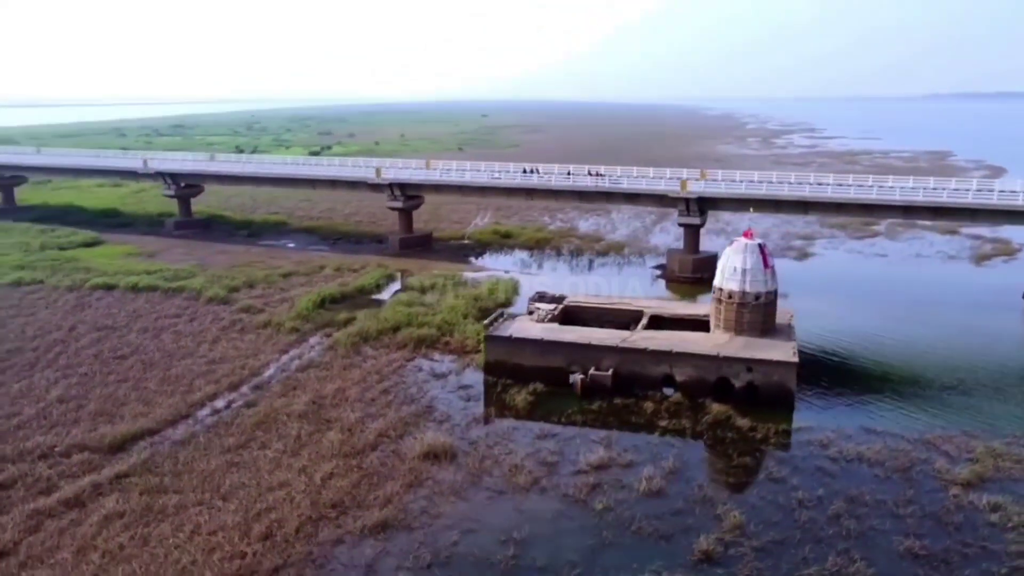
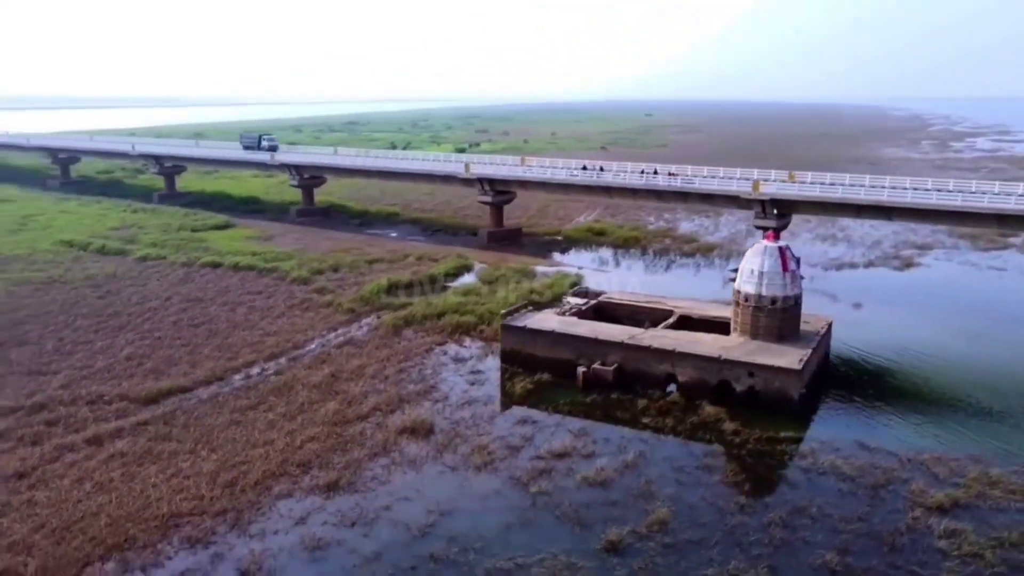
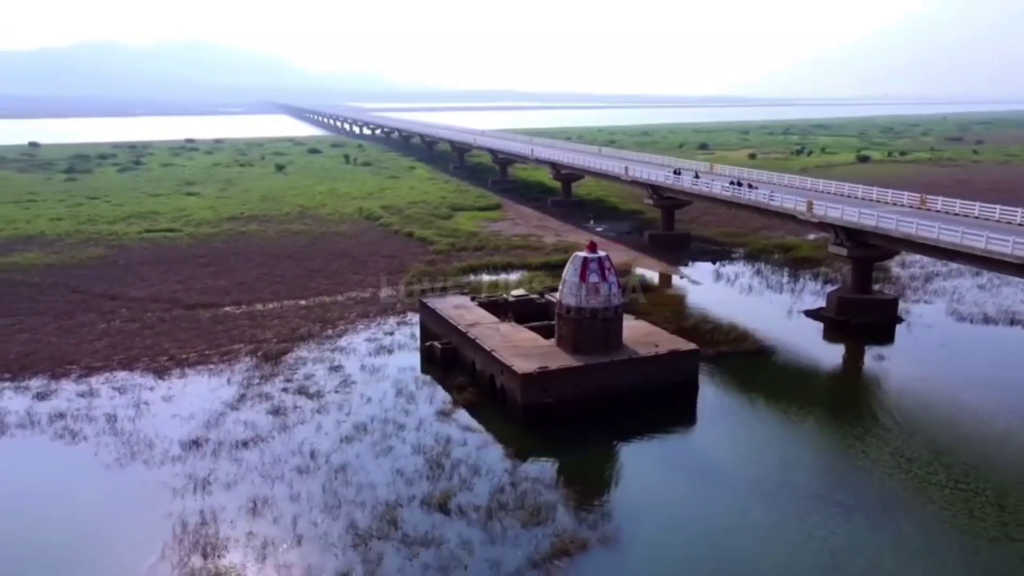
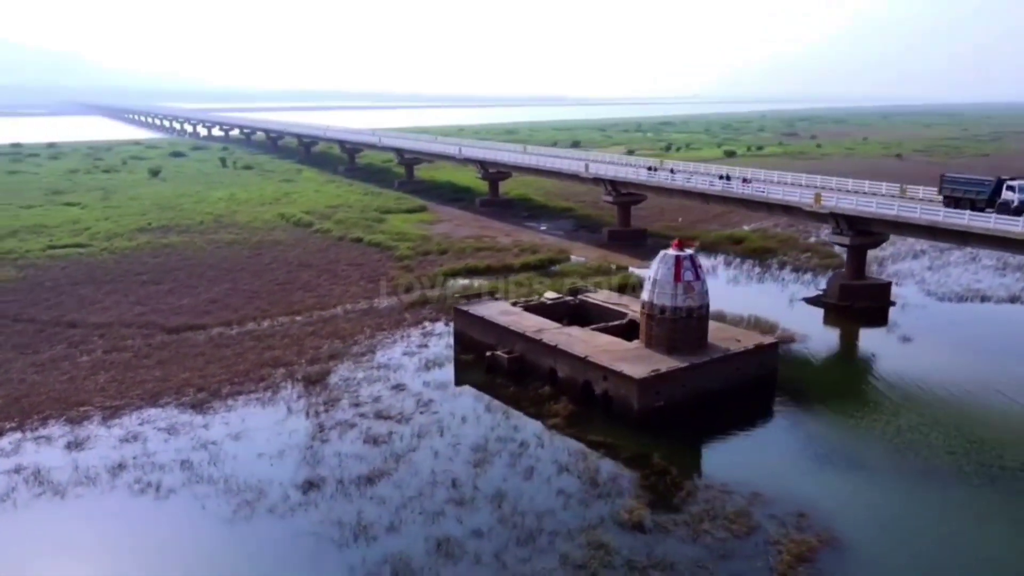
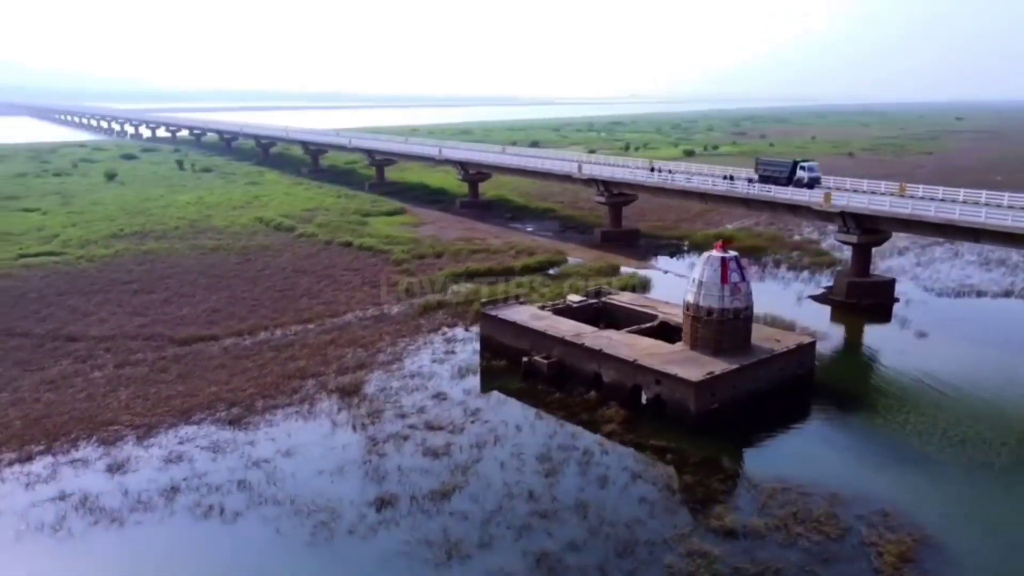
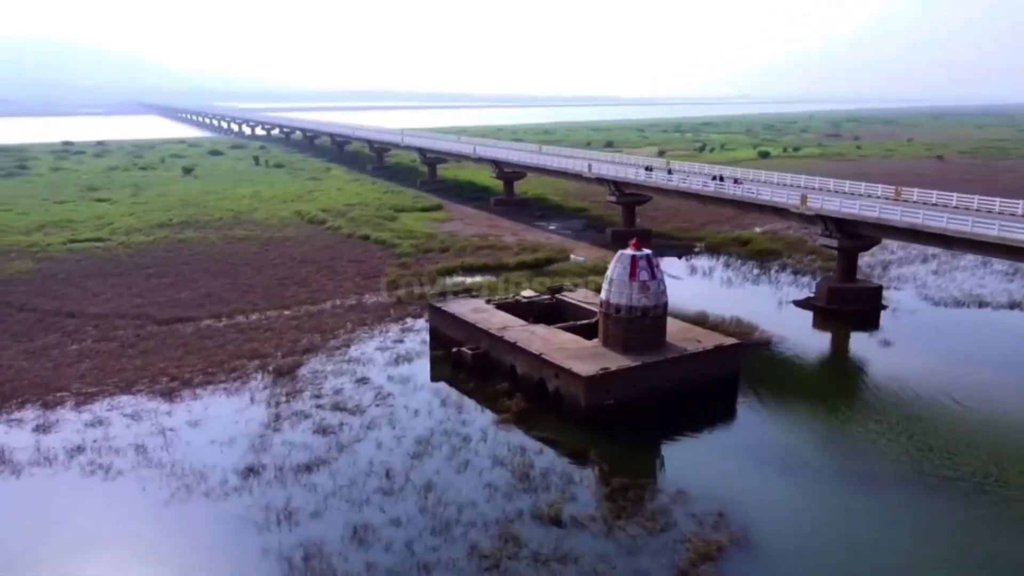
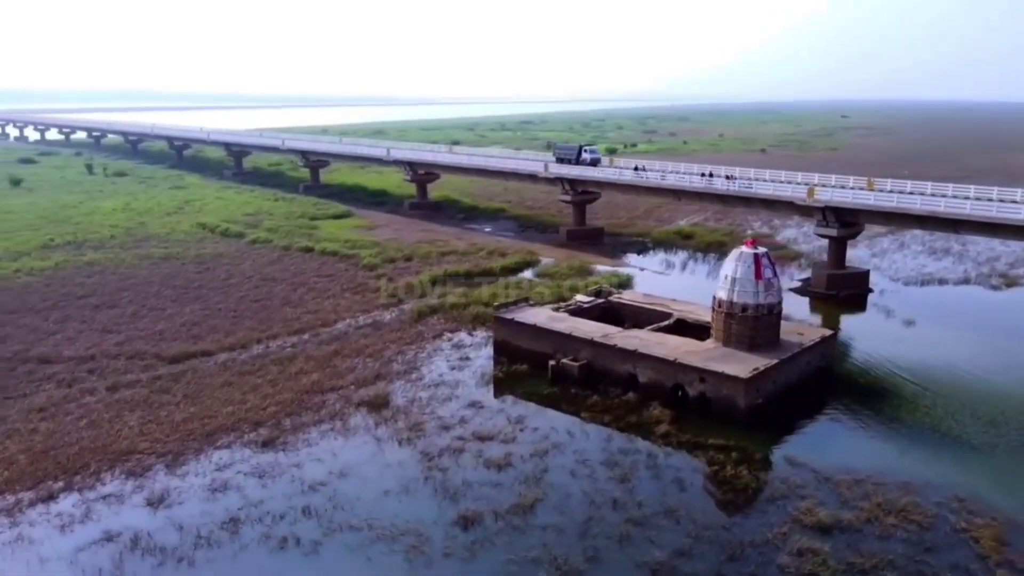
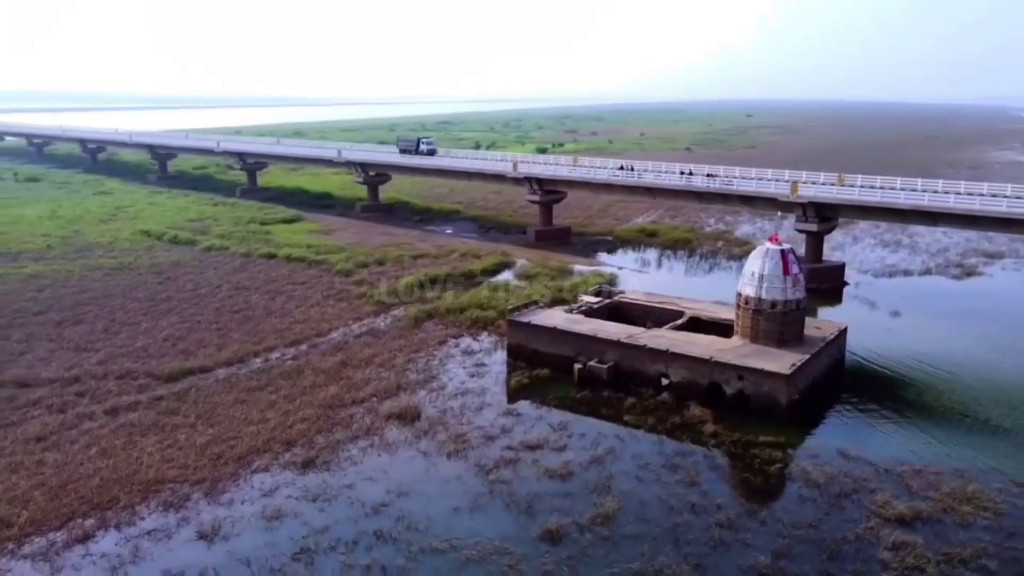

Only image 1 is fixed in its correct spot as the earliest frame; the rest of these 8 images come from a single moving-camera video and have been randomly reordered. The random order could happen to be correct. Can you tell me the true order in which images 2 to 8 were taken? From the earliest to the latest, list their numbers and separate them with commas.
2, 8, 7, 5, 4, 6, 3
